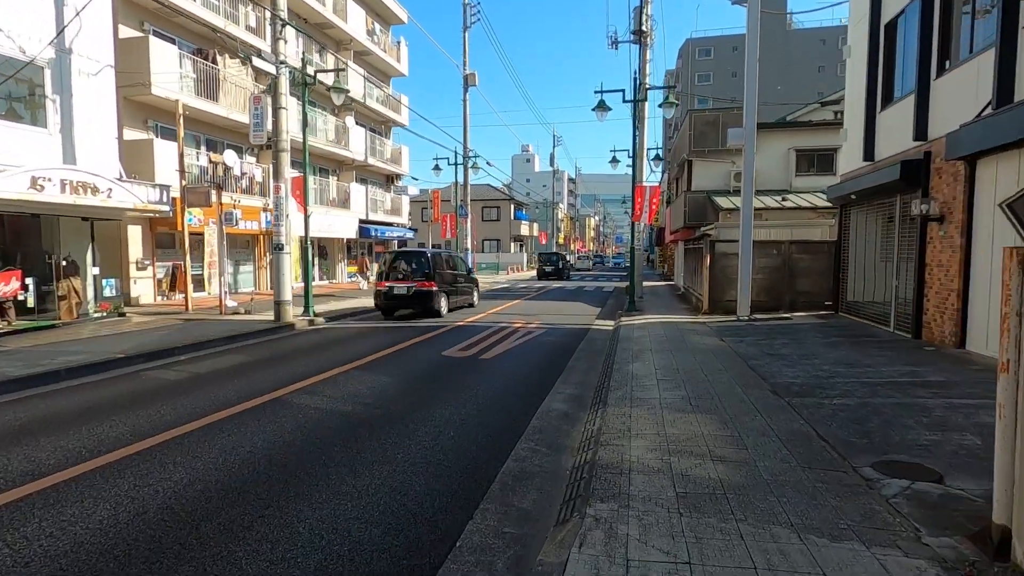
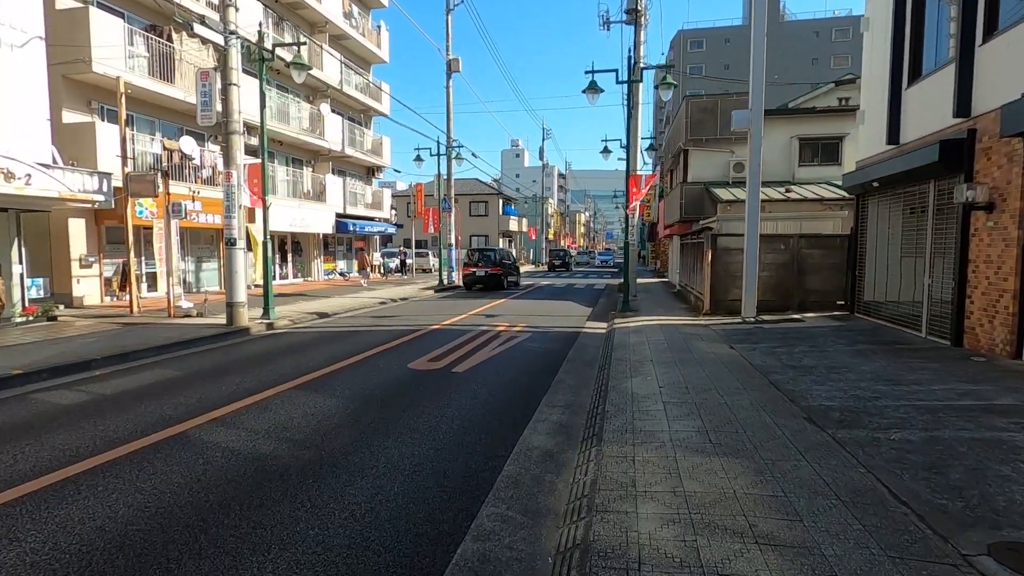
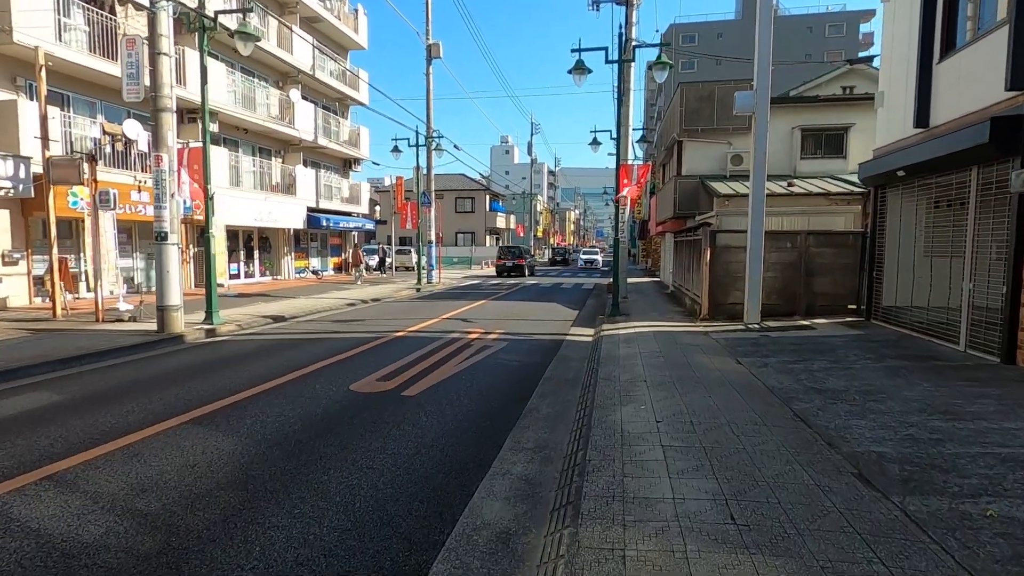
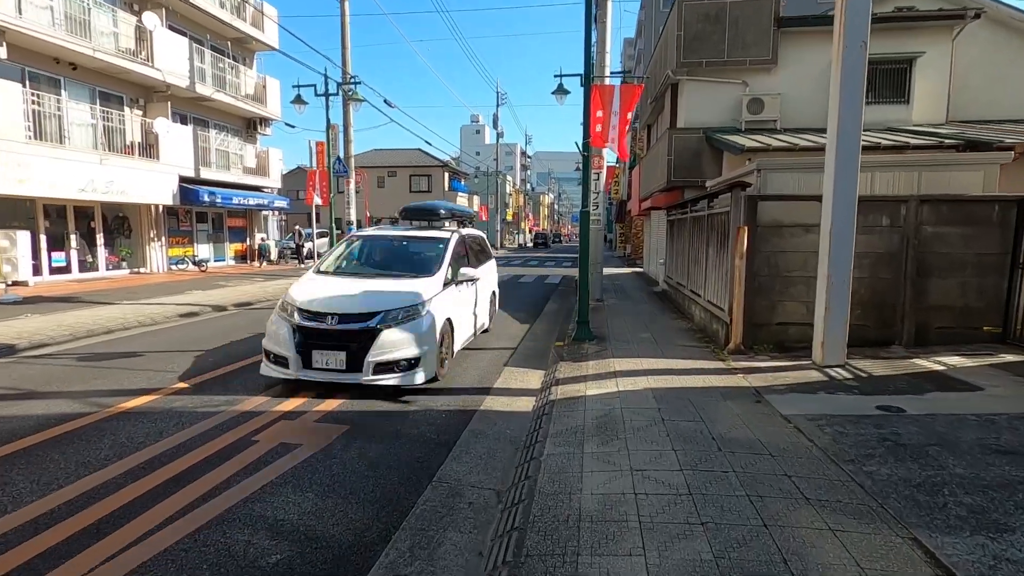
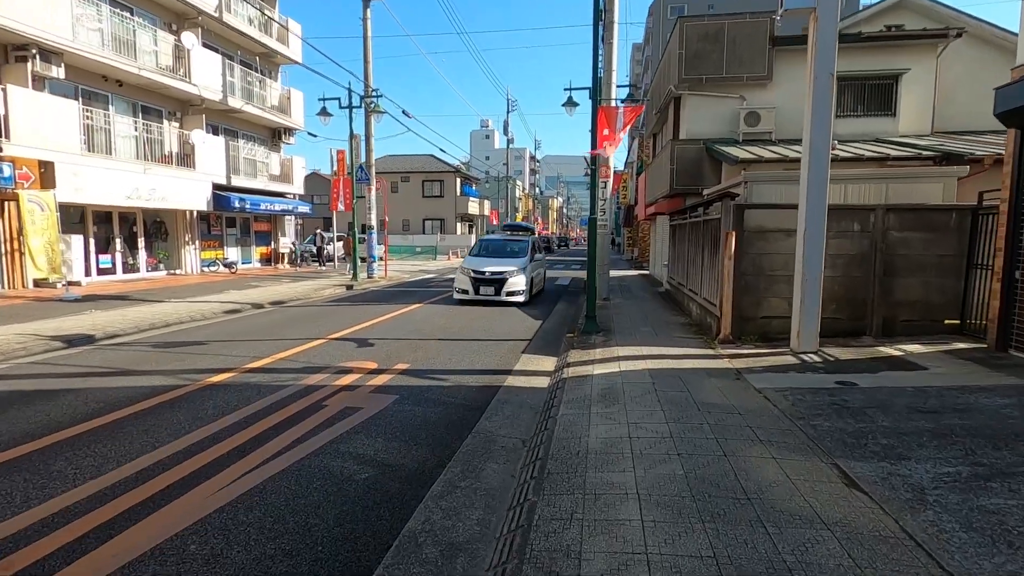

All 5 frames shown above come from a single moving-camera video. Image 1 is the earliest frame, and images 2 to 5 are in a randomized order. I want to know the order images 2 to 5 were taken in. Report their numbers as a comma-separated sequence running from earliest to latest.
2, 3, 5, 4
